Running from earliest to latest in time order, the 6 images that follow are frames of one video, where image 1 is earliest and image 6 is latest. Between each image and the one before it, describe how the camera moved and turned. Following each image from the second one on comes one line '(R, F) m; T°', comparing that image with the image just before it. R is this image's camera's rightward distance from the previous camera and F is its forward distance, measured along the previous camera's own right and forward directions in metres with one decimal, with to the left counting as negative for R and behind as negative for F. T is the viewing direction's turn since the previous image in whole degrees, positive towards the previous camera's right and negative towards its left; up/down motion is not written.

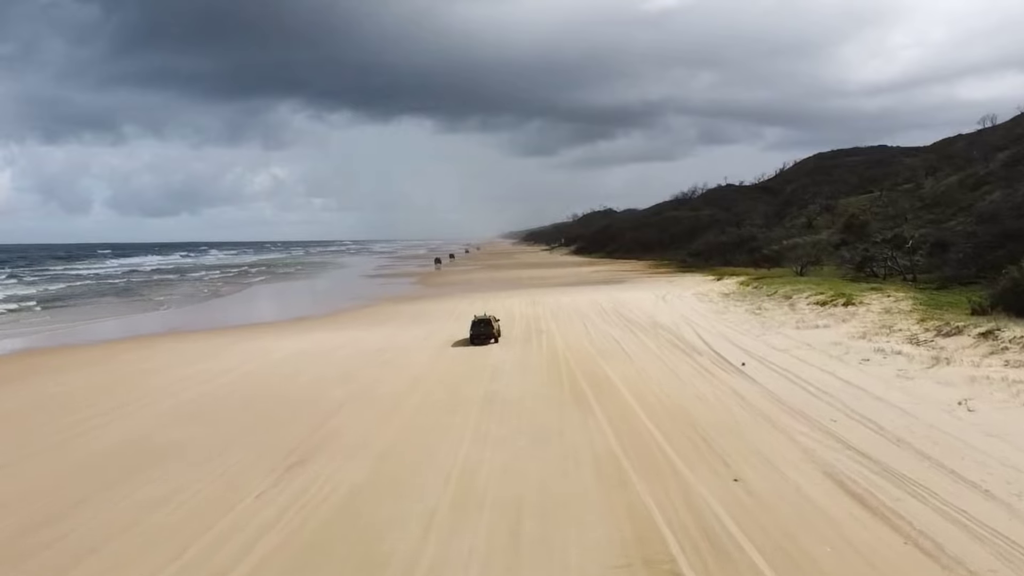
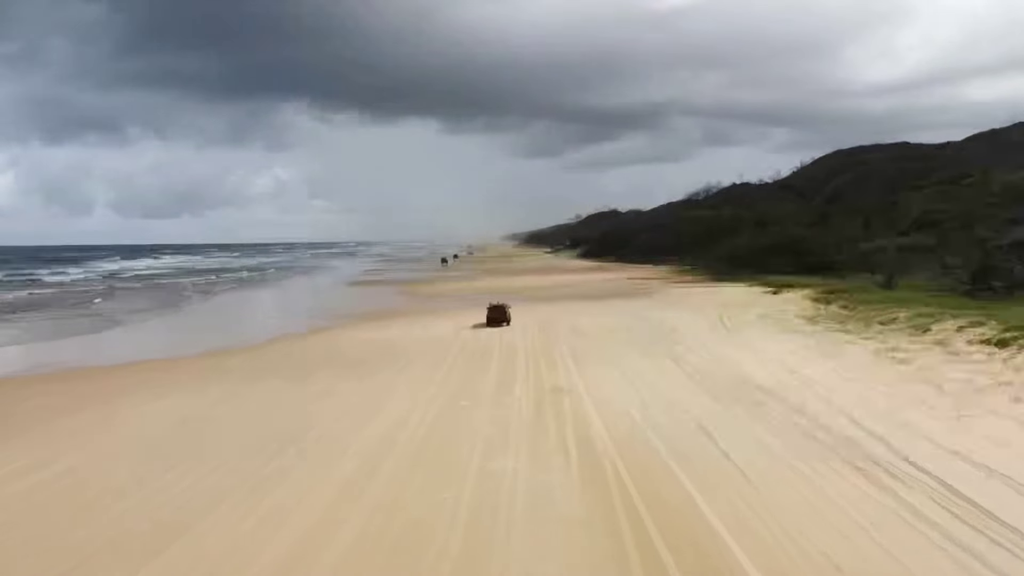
(0.0, +8.2) m; 0°
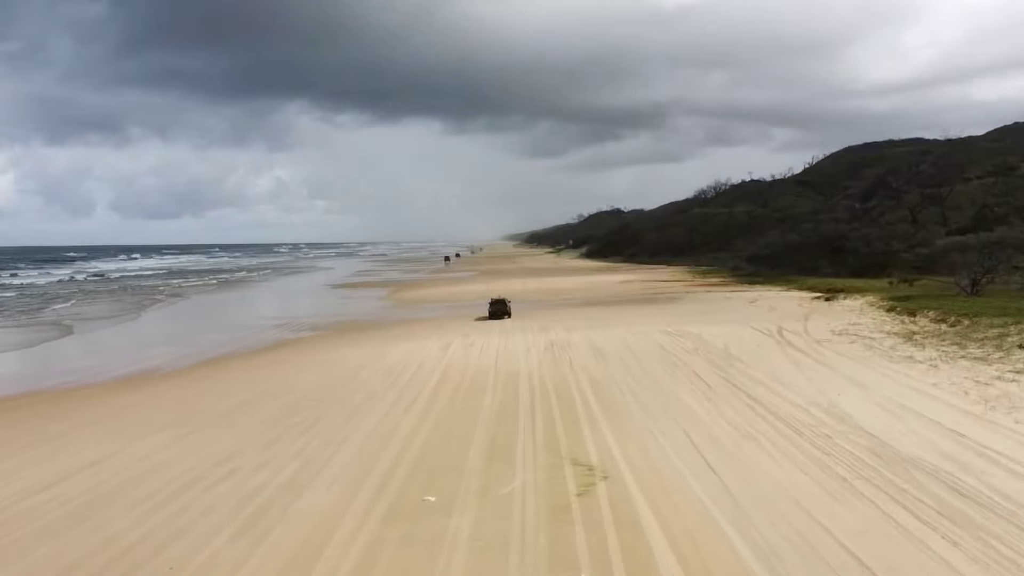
(0.0, +5.2) m; 0°
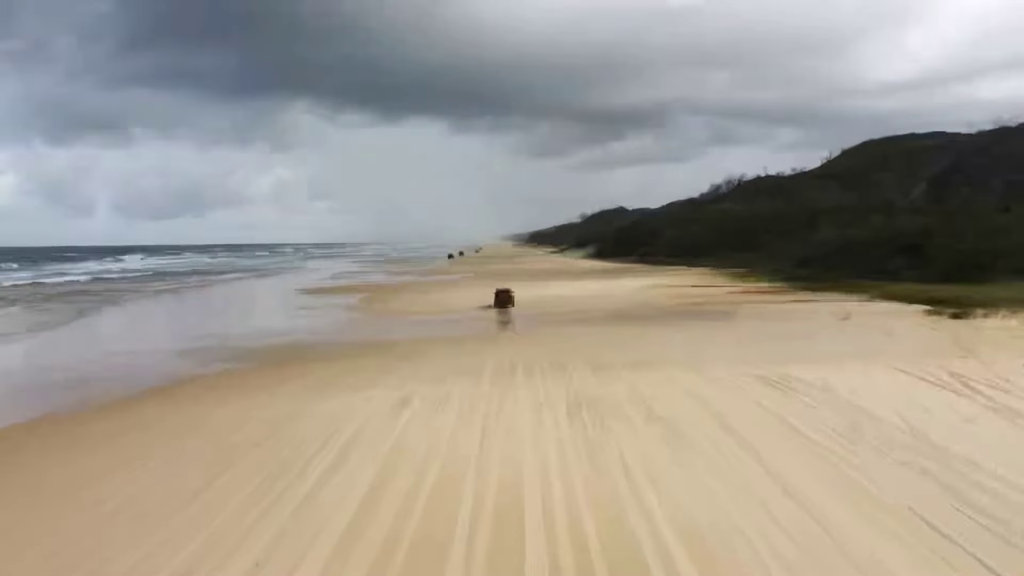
(0.0, +7.6) m; 0°
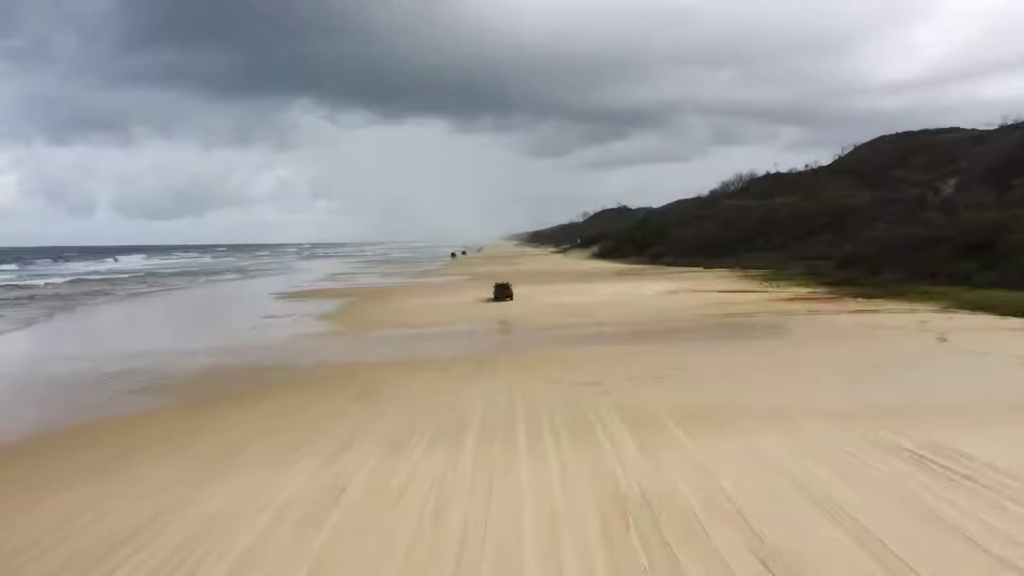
(+0.1, +4.5) m; 0°
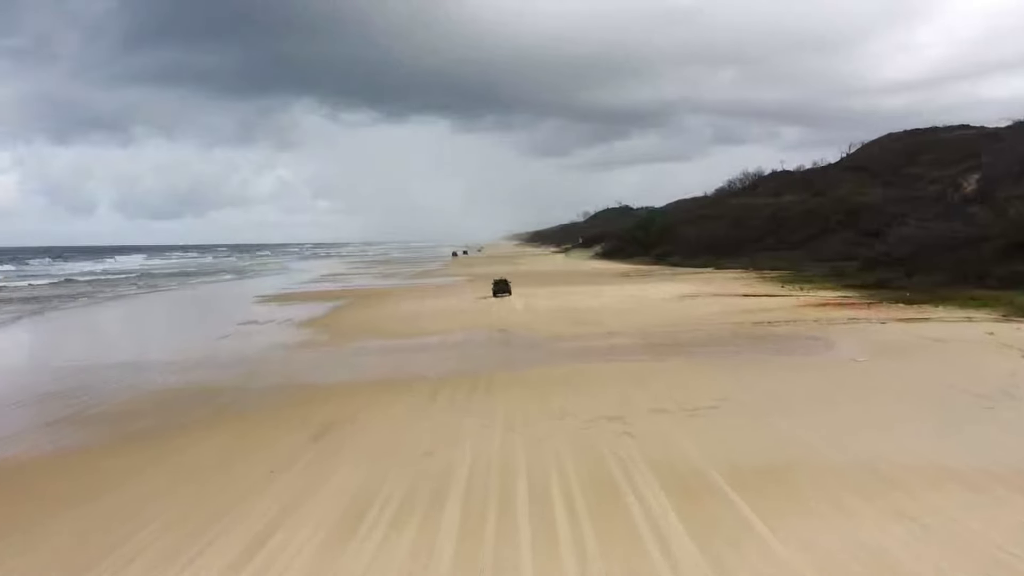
(0.0, +2.6) m; 0°
